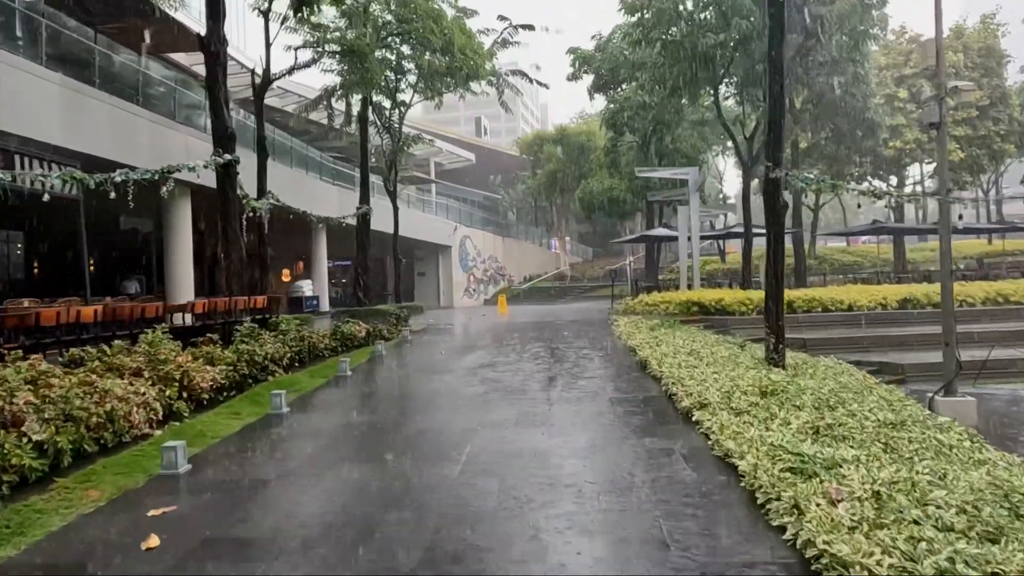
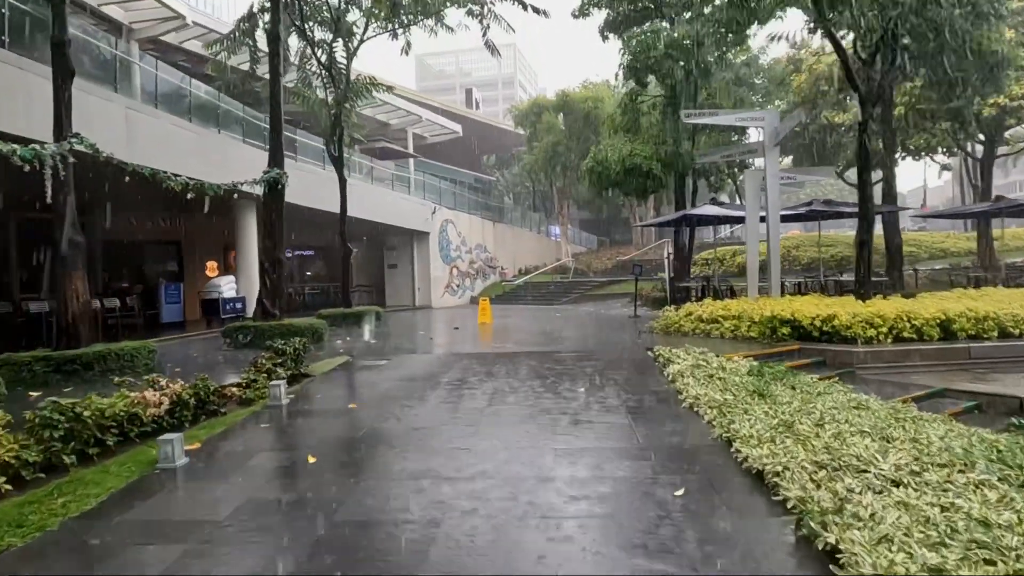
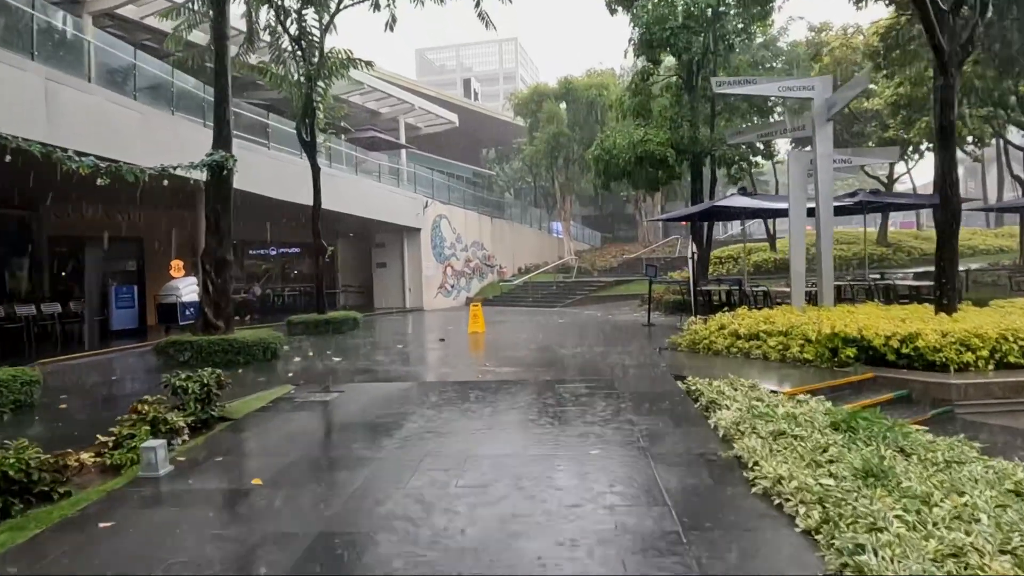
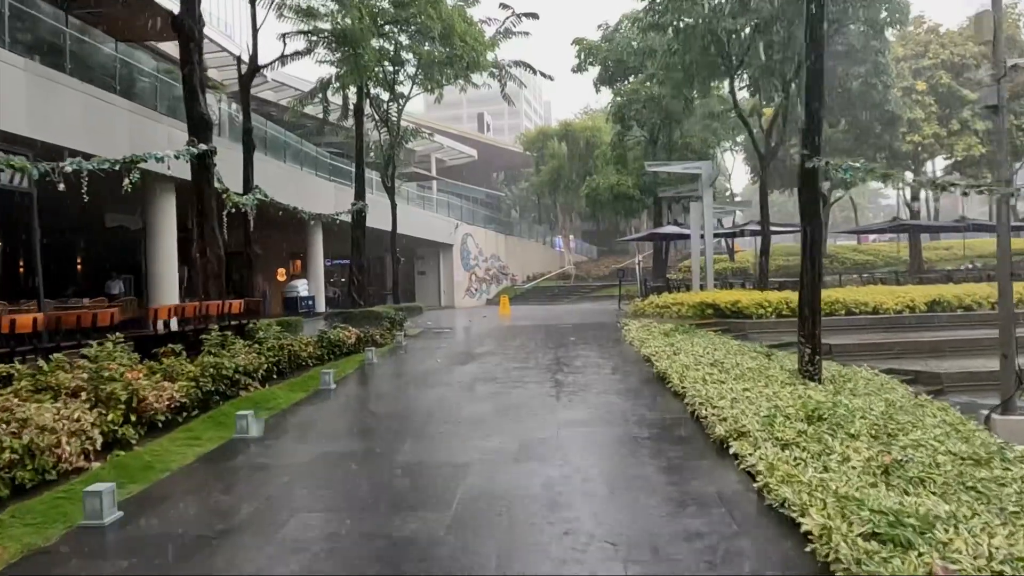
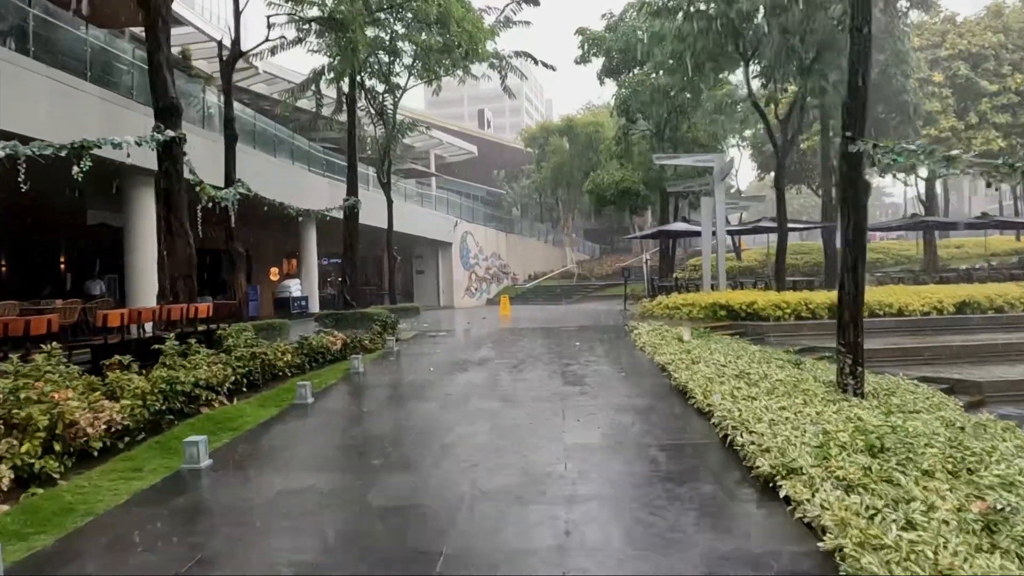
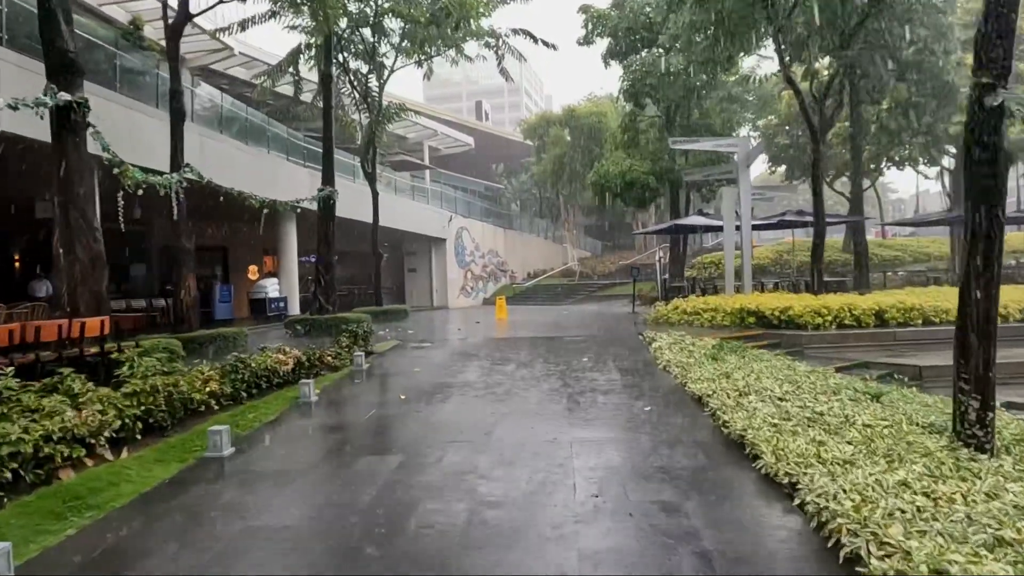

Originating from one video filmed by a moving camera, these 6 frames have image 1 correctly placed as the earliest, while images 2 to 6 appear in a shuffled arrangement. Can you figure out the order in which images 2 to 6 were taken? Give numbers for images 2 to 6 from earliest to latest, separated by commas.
4, 5, 6, 2, 3
